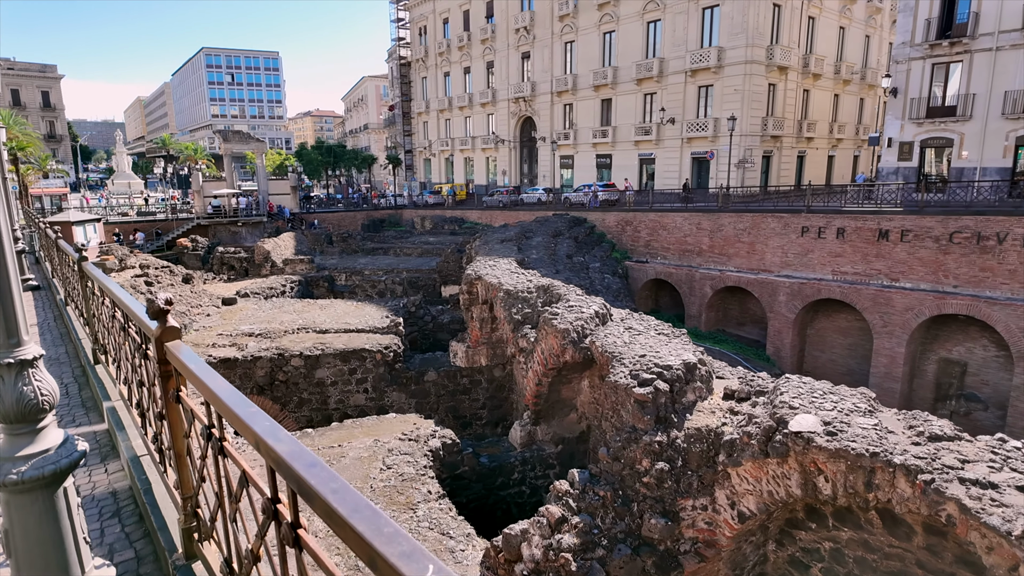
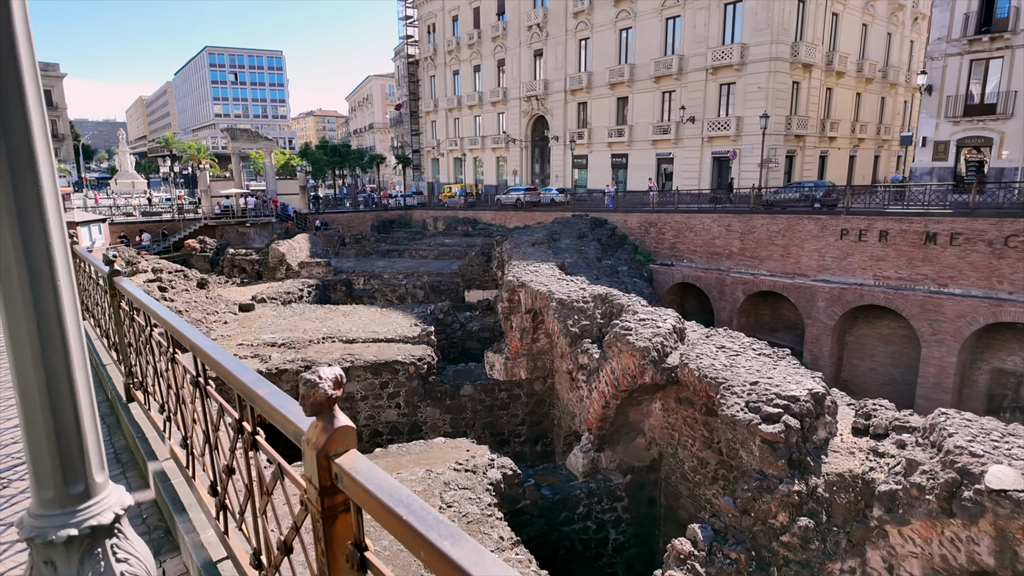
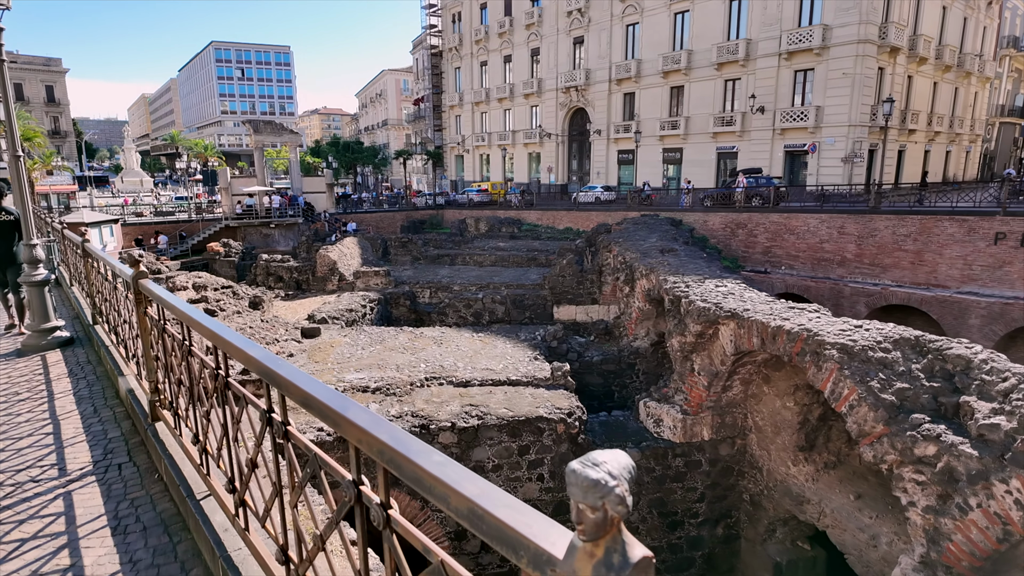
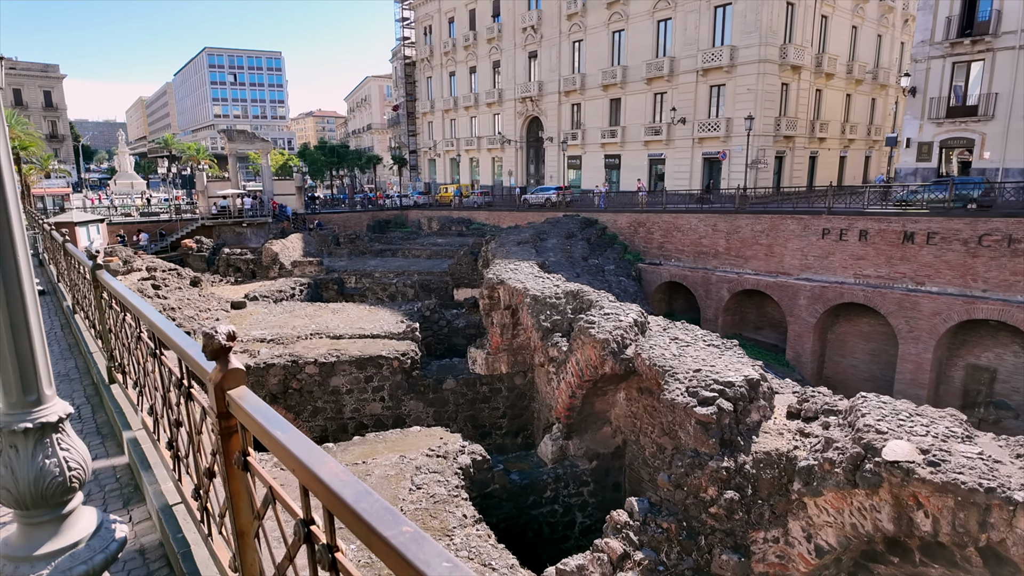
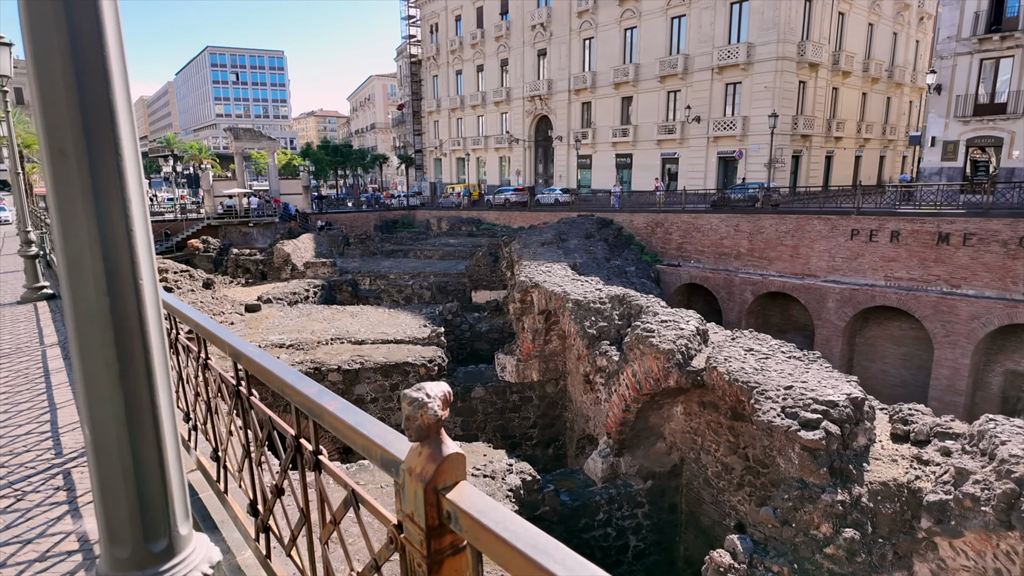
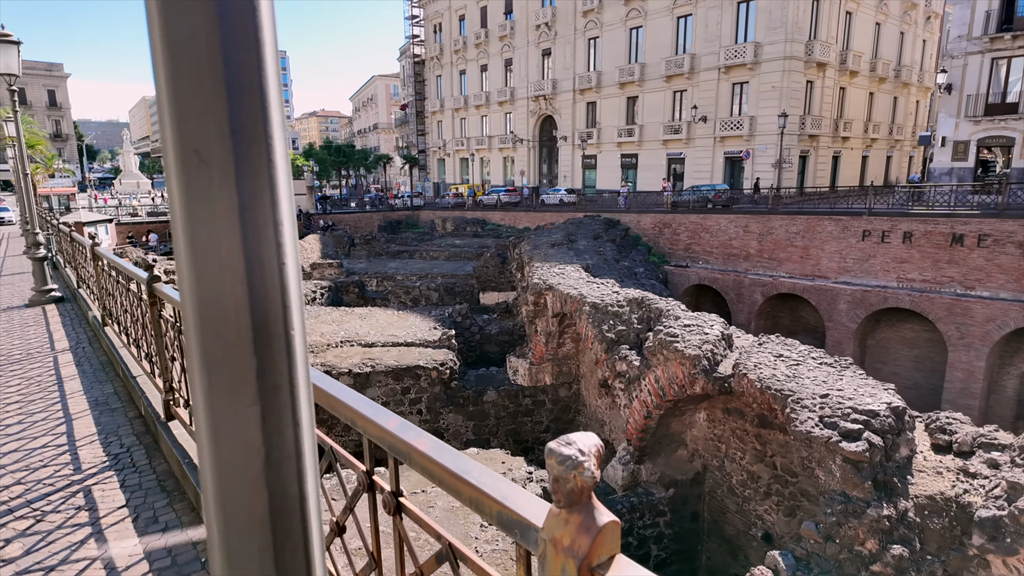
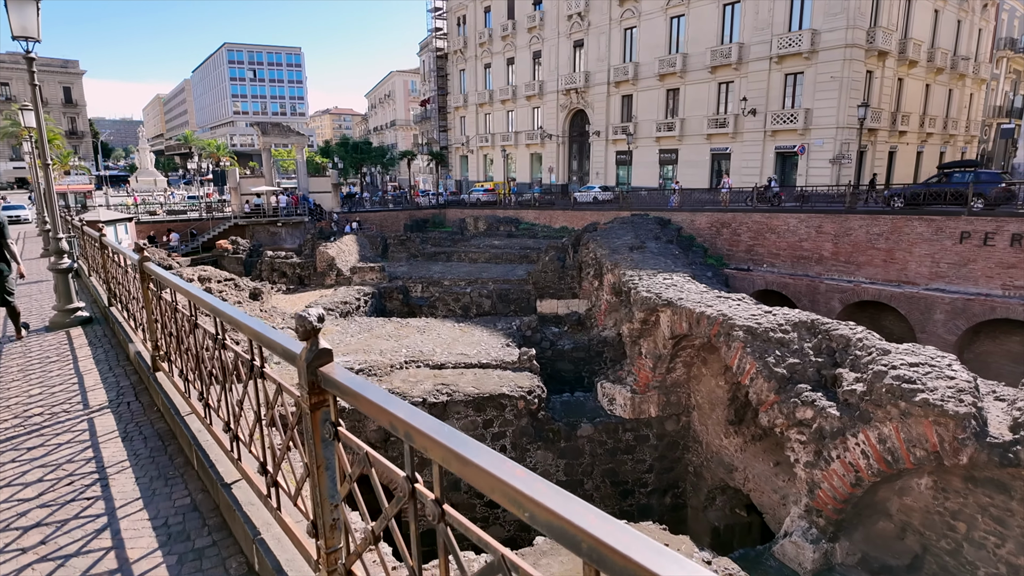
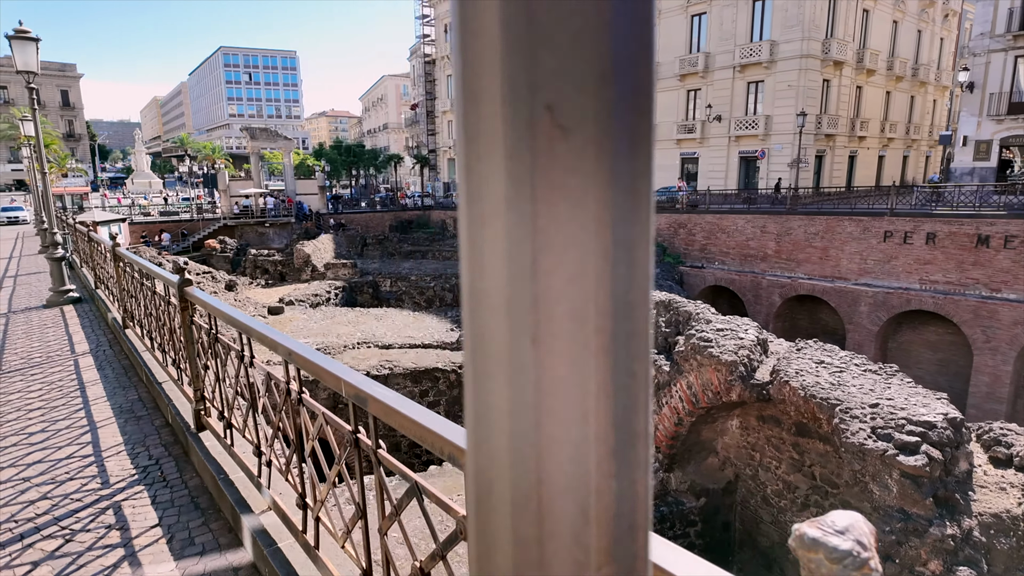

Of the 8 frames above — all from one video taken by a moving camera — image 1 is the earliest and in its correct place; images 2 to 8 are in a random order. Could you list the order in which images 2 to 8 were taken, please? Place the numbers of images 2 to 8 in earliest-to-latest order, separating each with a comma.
4, 2, 5, 6, 8, 7, 3
